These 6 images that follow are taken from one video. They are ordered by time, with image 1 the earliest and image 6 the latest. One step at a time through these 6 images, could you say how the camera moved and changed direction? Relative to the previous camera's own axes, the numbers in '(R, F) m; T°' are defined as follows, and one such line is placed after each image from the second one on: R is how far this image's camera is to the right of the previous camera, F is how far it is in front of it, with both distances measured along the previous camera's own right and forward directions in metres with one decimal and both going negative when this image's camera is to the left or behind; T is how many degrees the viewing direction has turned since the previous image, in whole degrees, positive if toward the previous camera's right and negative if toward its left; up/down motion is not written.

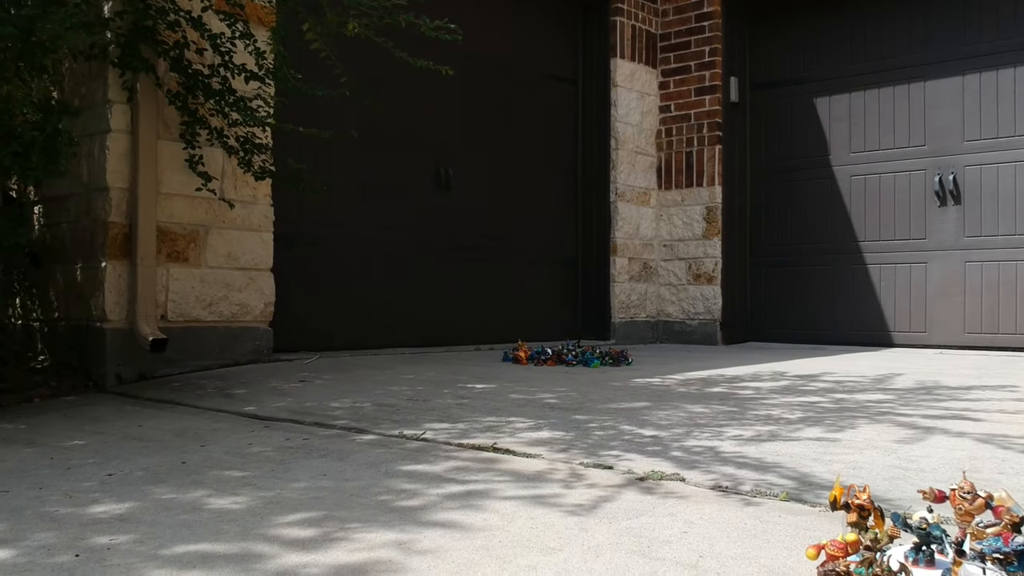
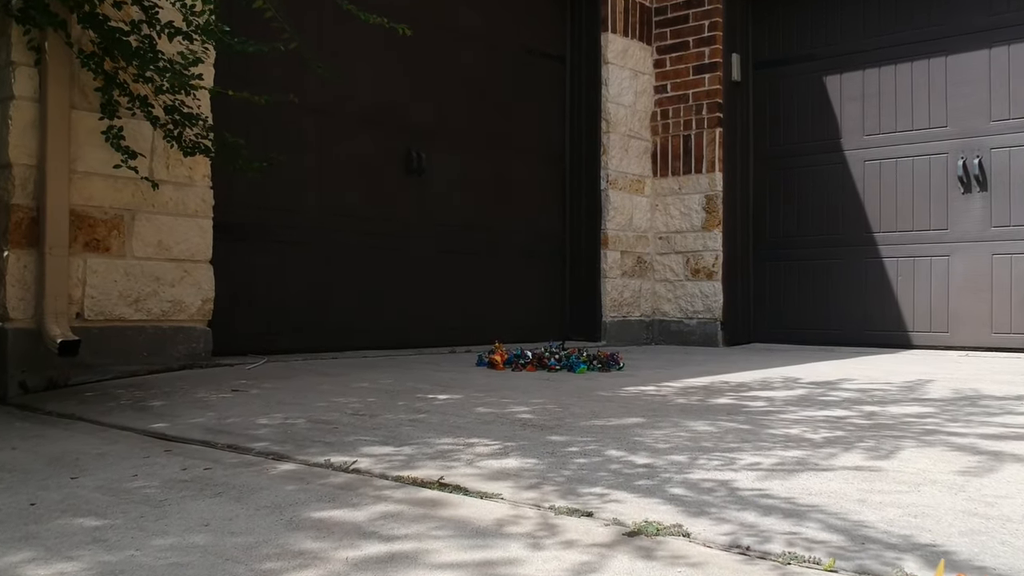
(+0.1, +0.7) m; 0°
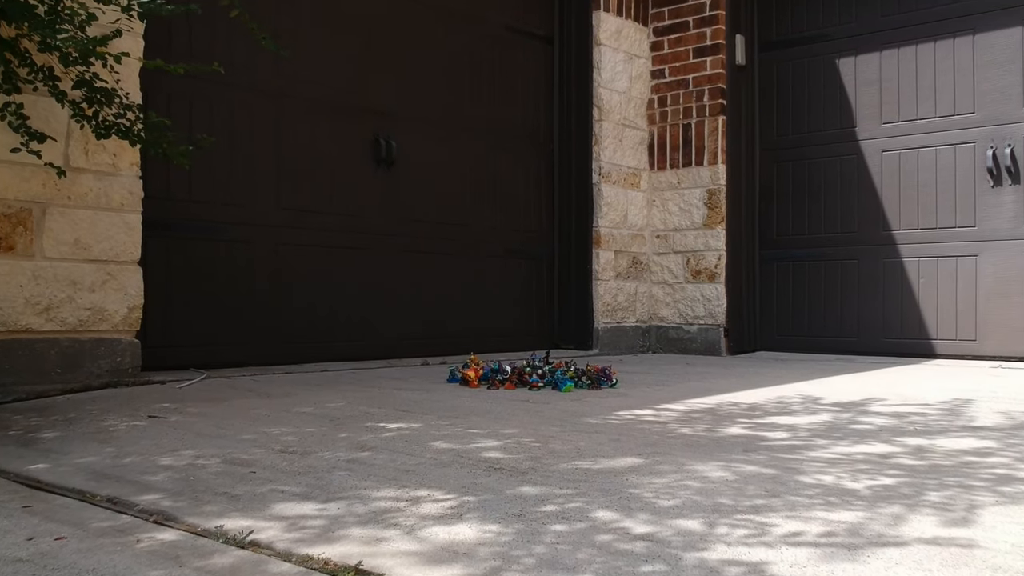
(+0.1, +0.7) m; 0°
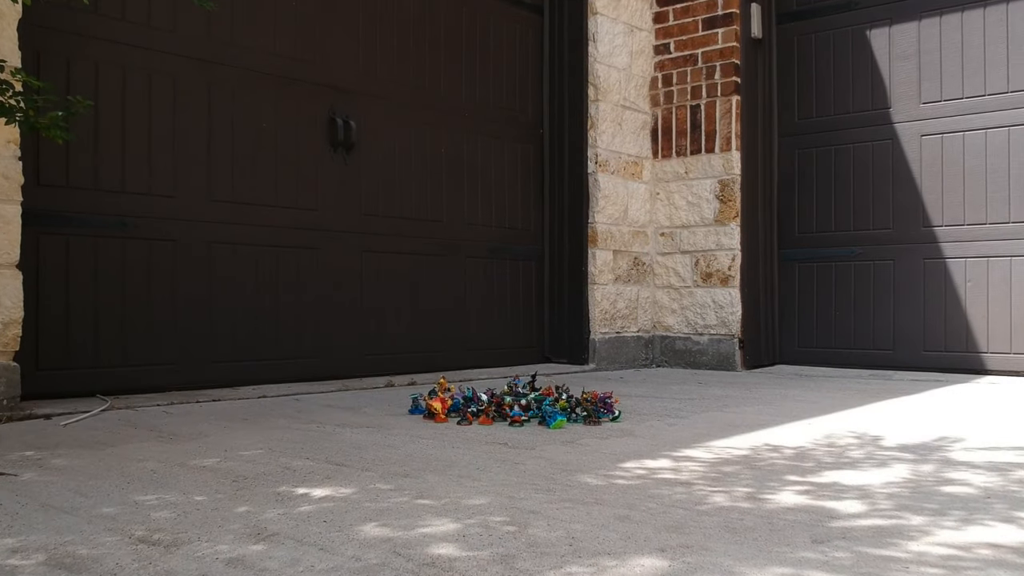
(0.0, +0.9) m; 0°
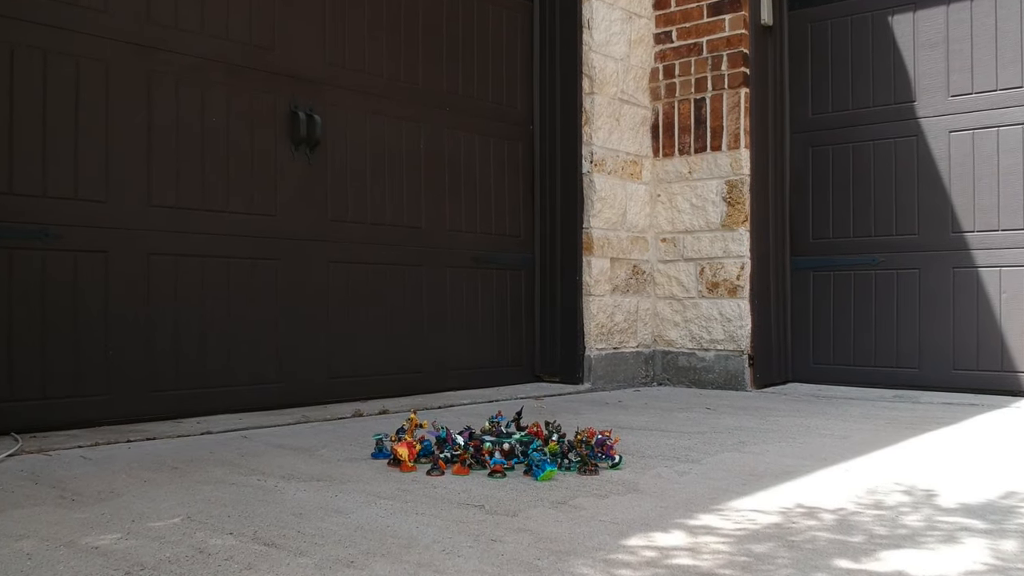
(0.0, +0.6) m; 0°
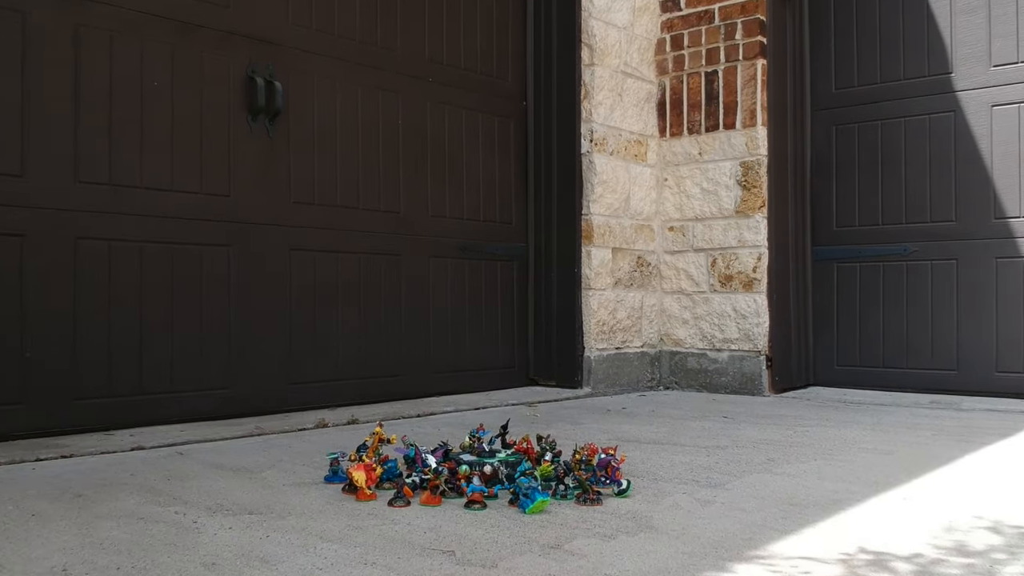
(0.0, +0.6) m; 0°
